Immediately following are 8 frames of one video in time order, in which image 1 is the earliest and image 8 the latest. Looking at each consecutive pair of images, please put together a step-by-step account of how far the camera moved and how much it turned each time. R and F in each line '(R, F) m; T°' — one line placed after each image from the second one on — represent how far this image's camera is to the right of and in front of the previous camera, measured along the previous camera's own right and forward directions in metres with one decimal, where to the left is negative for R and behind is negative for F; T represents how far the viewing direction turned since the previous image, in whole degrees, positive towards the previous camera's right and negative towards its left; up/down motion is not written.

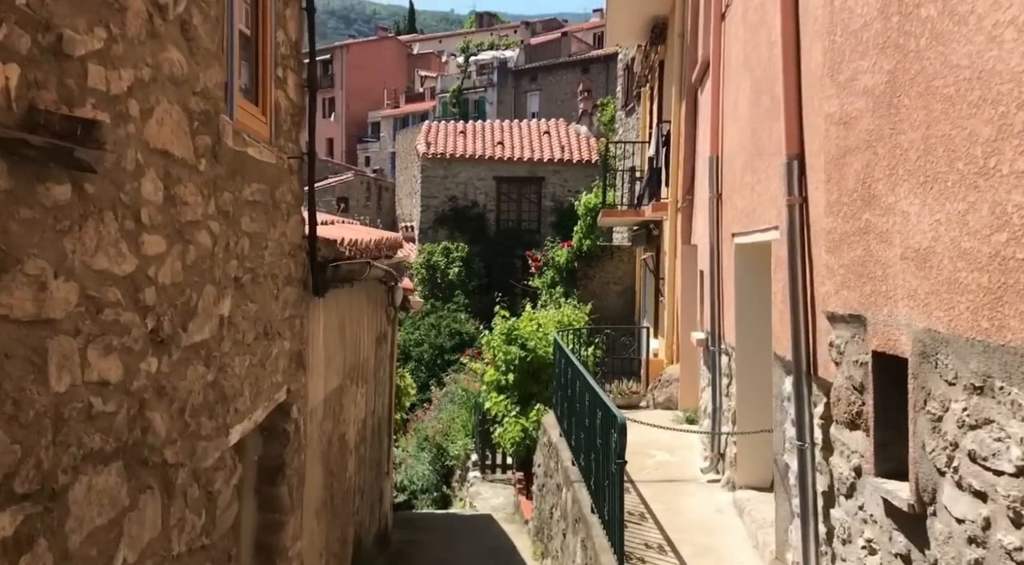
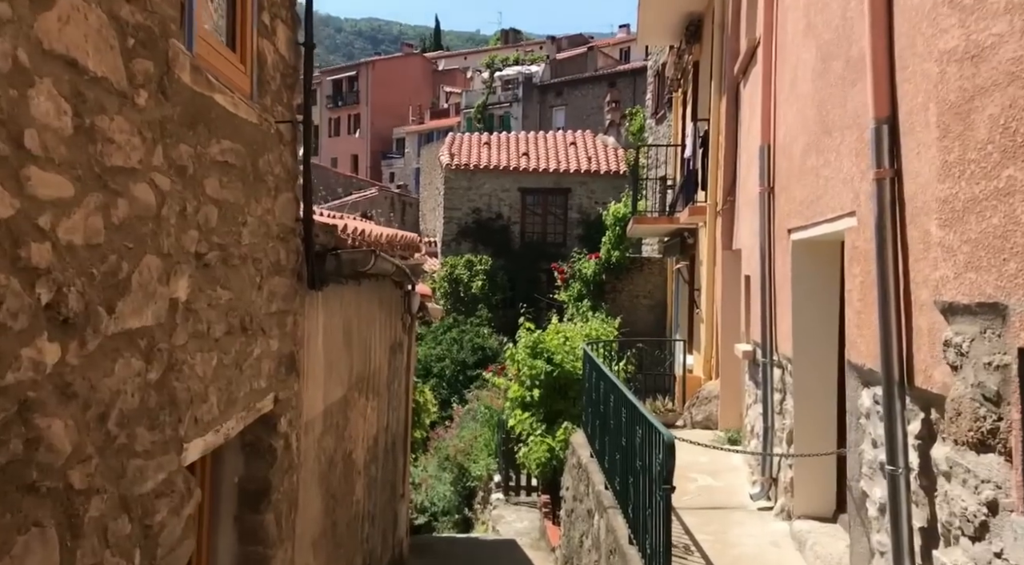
(0.0, +0.8) m; -1°
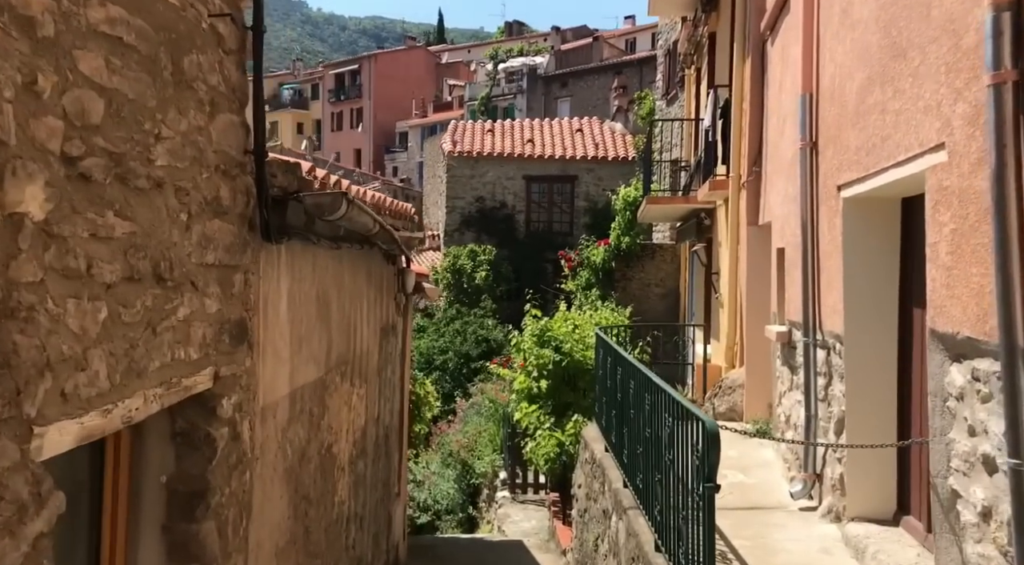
(0.0, +0.9) m; 0°
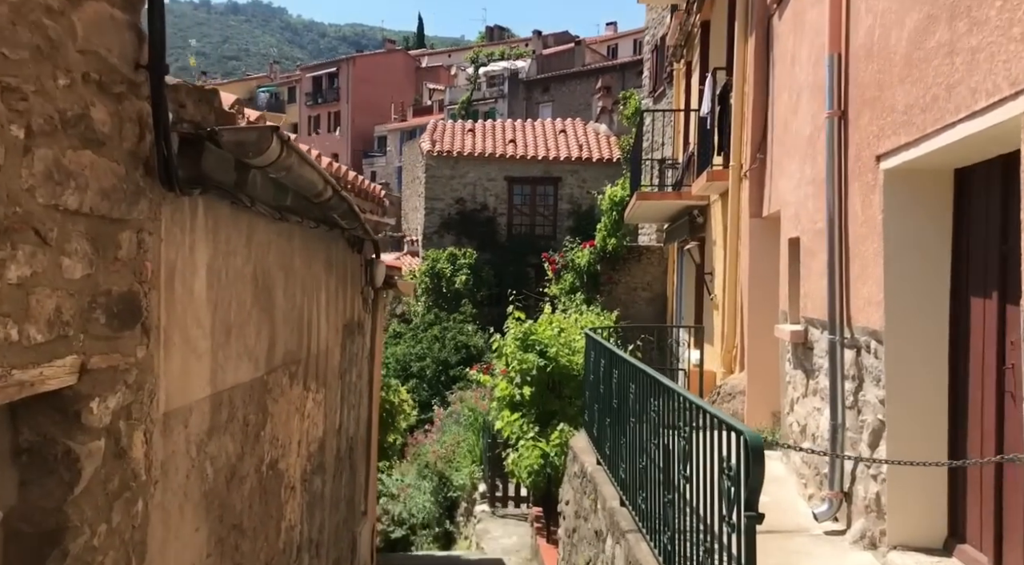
(0.0, +0.9) m; +1°
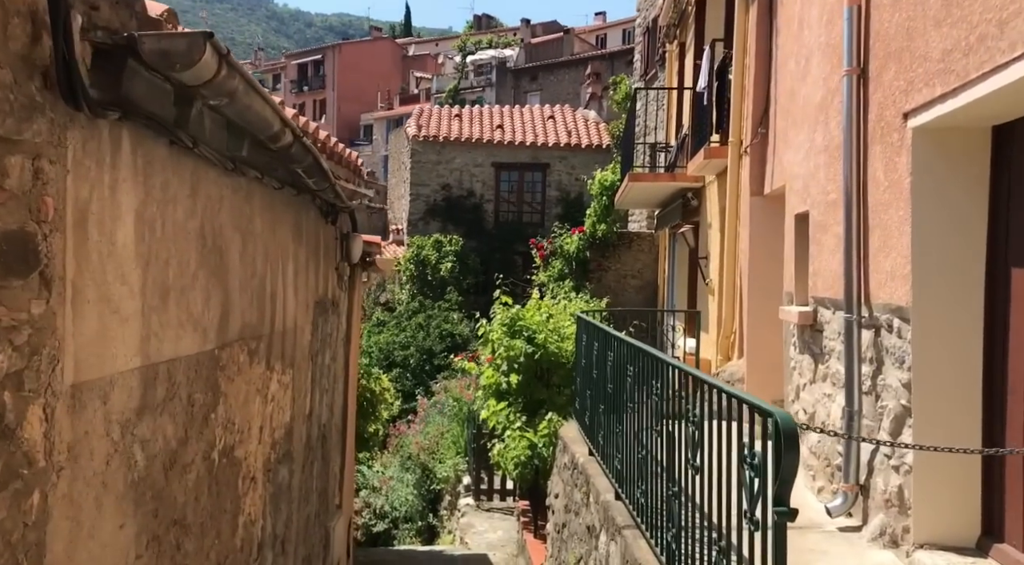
(0.0, +0.5) m; +1°
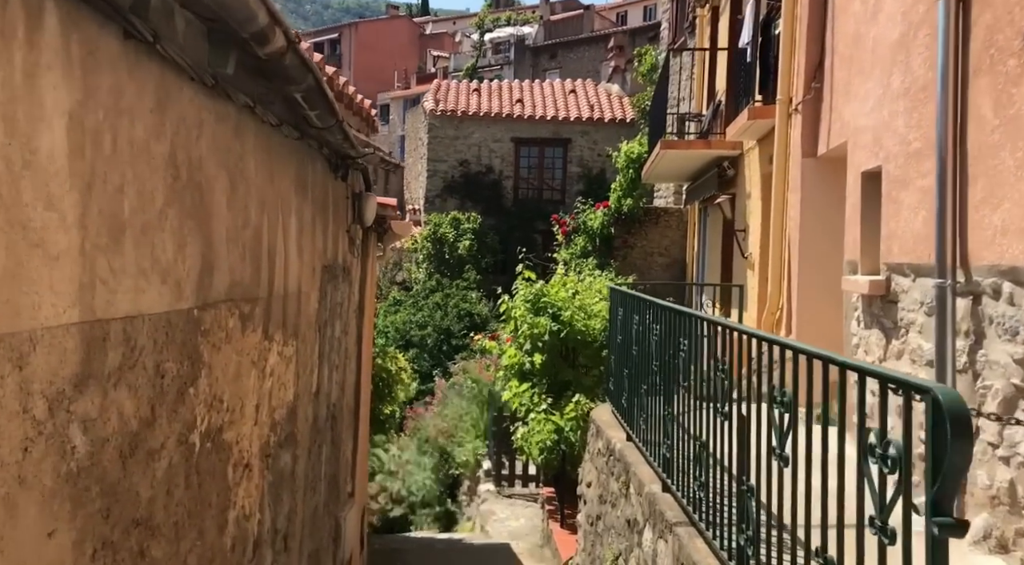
(-0.1, +0.7) m; -1°
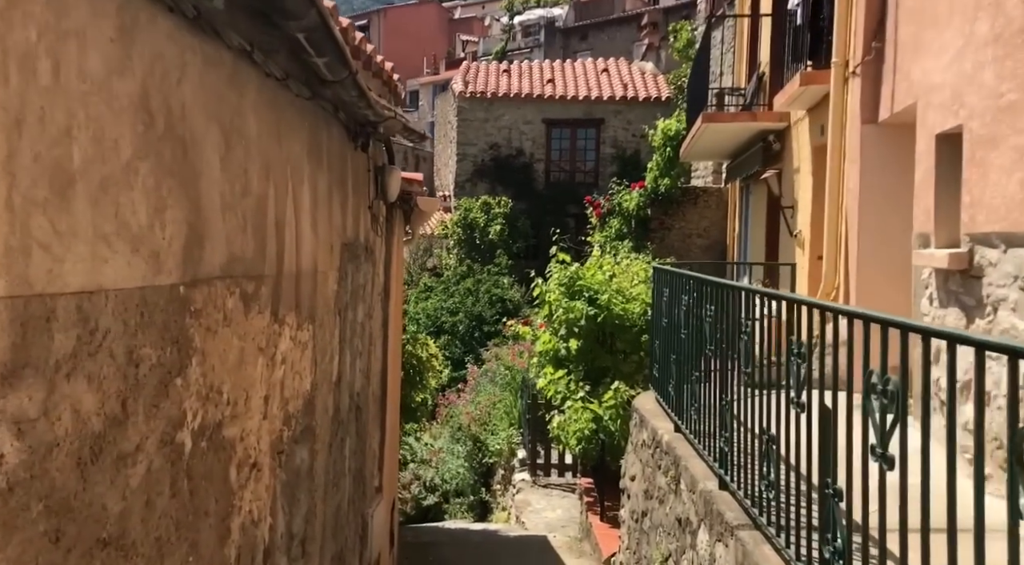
(0.0, +0.5) m; -2°
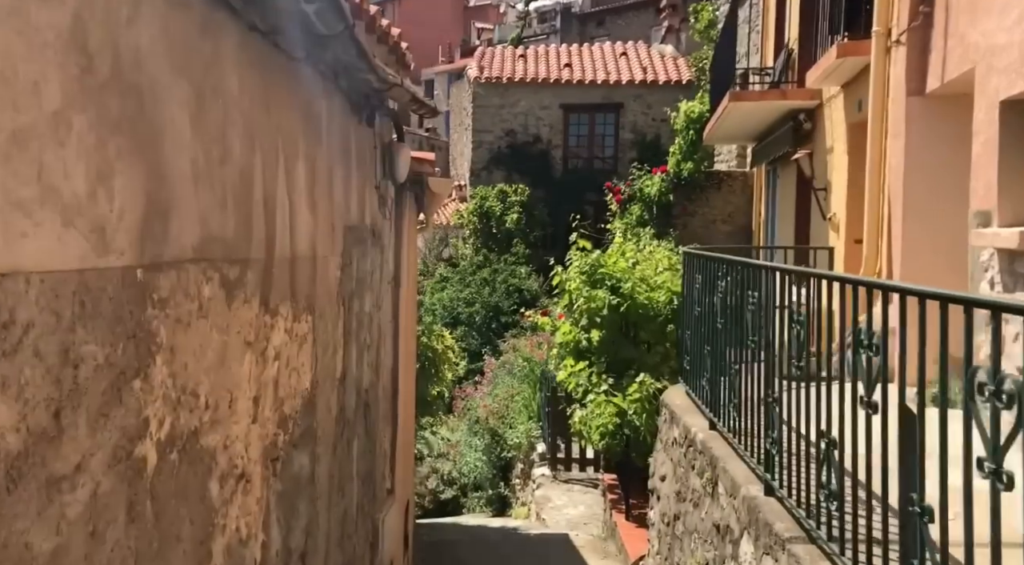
(0.0, +0.5) m; -1°
